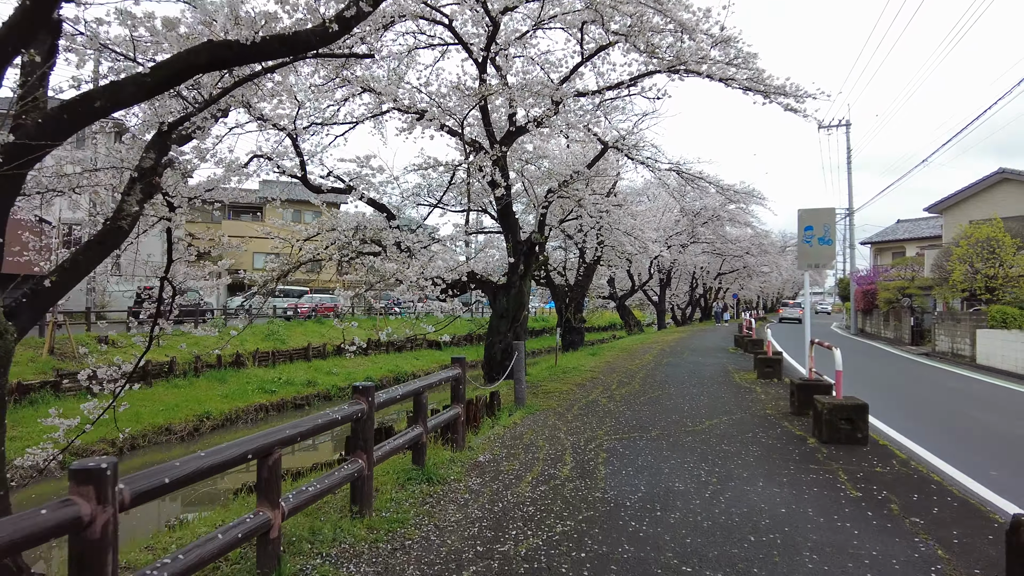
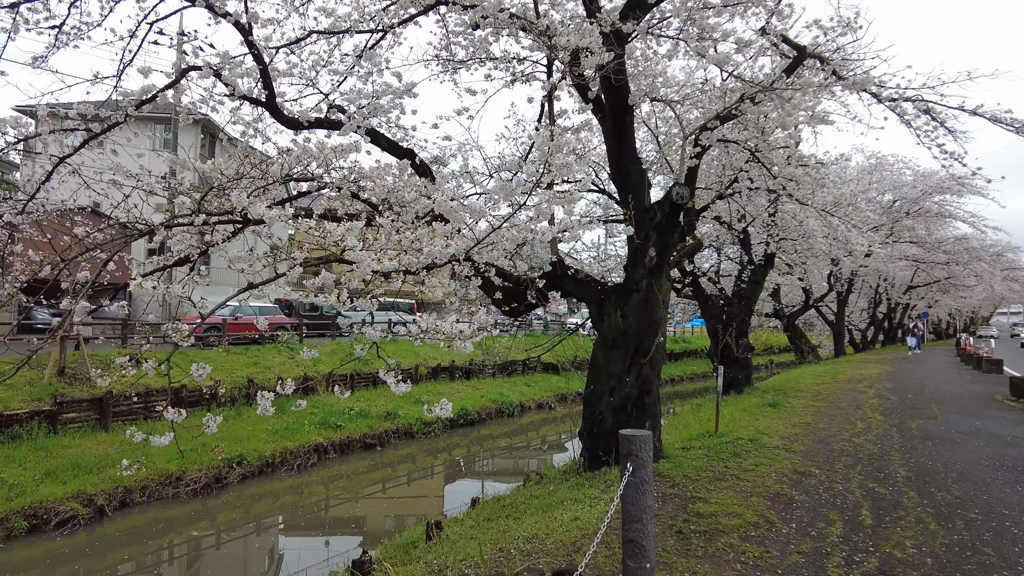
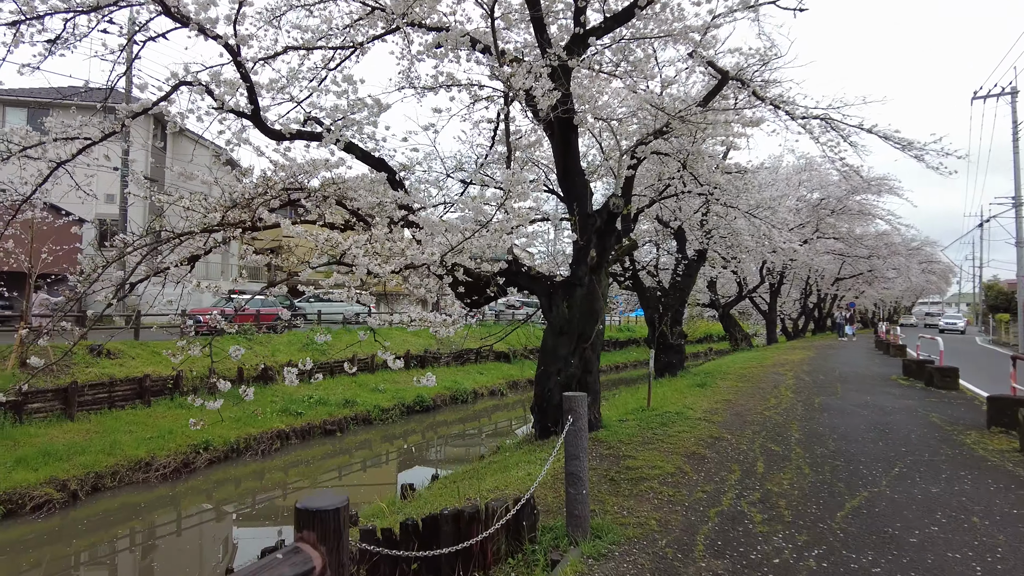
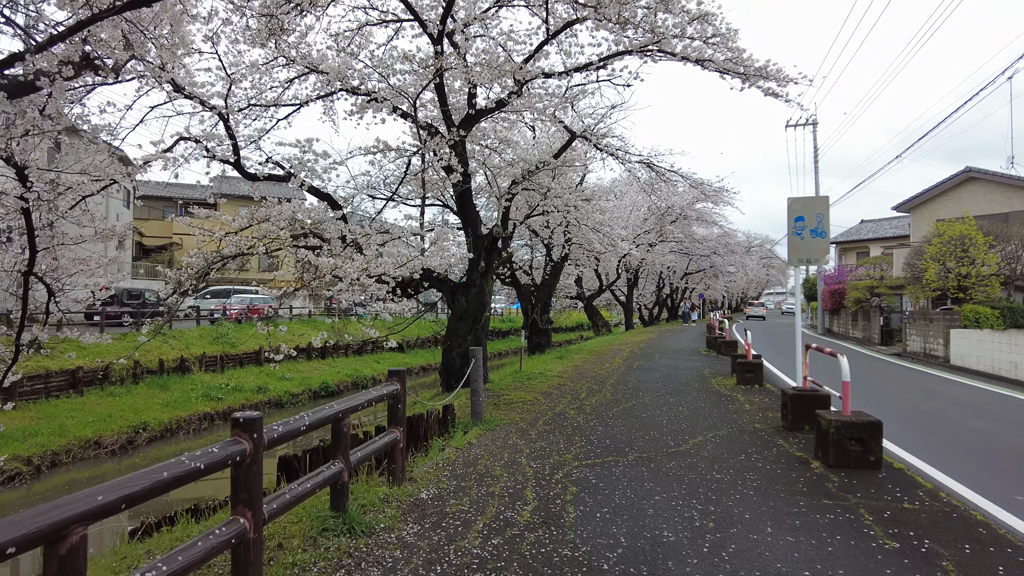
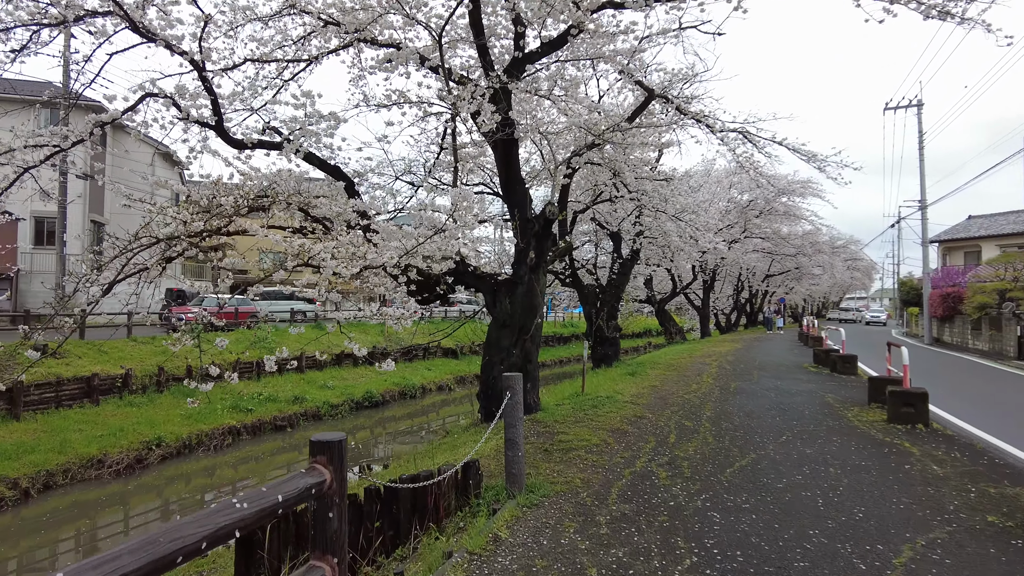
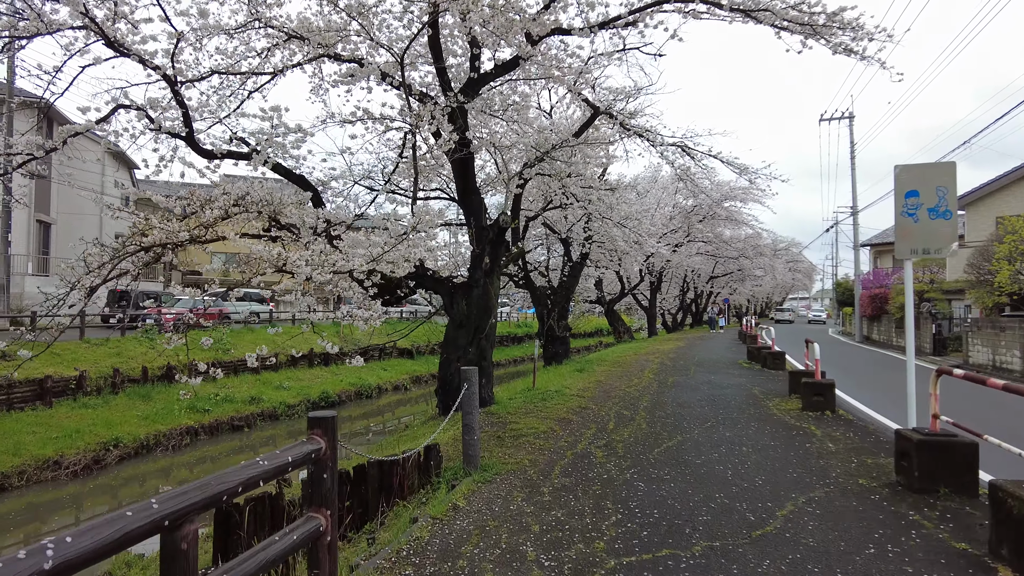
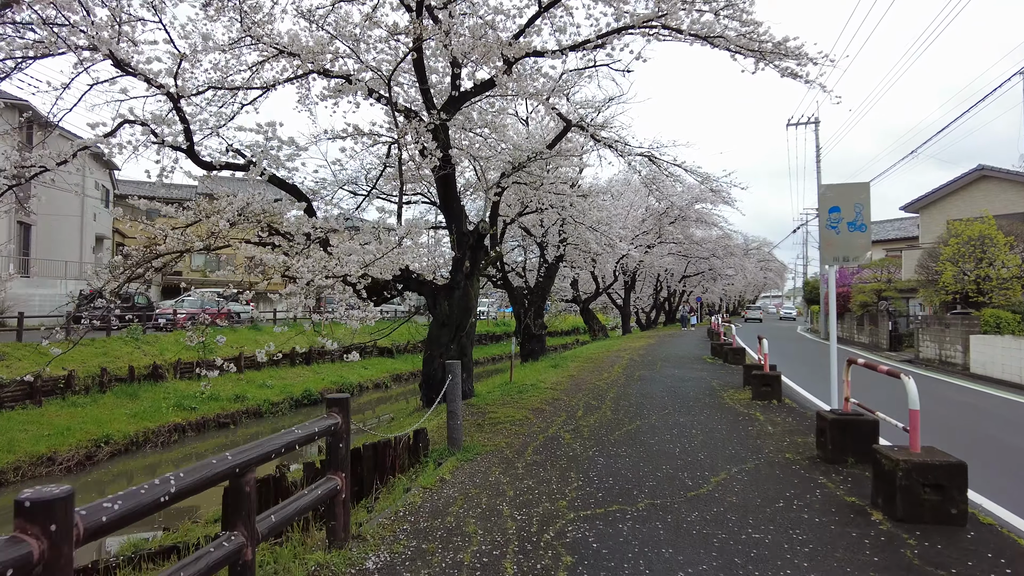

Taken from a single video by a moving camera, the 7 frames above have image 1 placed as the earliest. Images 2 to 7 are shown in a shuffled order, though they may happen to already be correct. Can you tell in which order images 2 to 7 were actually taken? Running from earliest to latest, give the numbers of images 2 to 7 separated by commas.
4, 7, 6, 5, 3, 2
